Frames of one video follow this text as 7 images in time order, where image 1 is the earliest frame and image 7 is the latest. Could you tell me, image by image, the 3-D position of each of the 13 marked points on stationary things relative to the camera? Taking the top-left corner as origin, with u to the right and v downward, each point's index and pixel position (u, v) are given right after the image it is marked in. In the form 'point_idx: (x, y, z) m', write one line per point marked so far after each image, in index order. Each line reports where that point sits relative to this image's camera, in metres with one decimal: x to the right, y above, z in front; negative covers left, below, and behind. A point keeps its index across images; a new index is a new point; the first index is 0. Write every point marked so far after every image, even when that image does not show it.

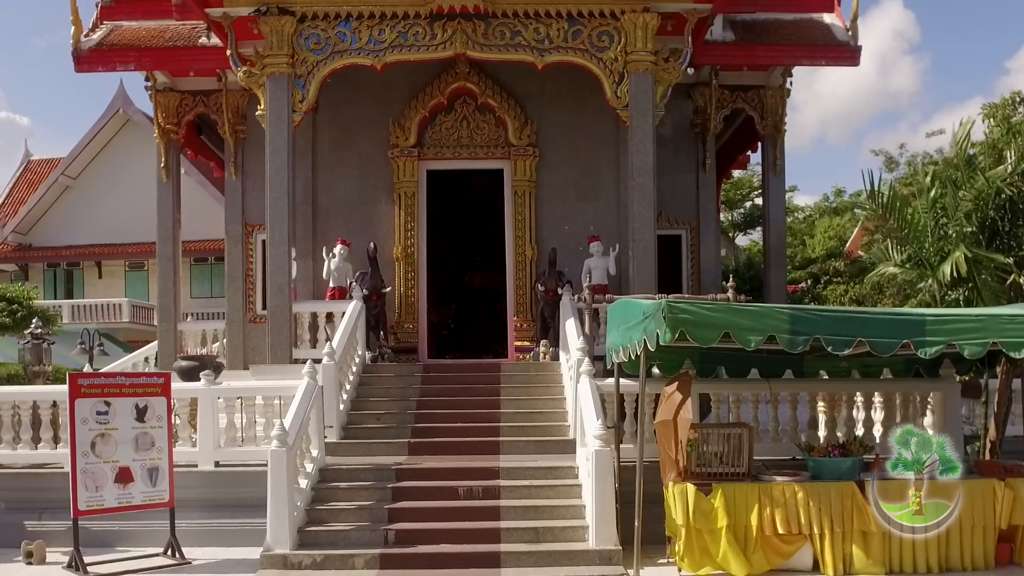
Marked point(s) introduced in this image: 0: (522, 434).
0: (+0.1, -1.6, +9.2) m
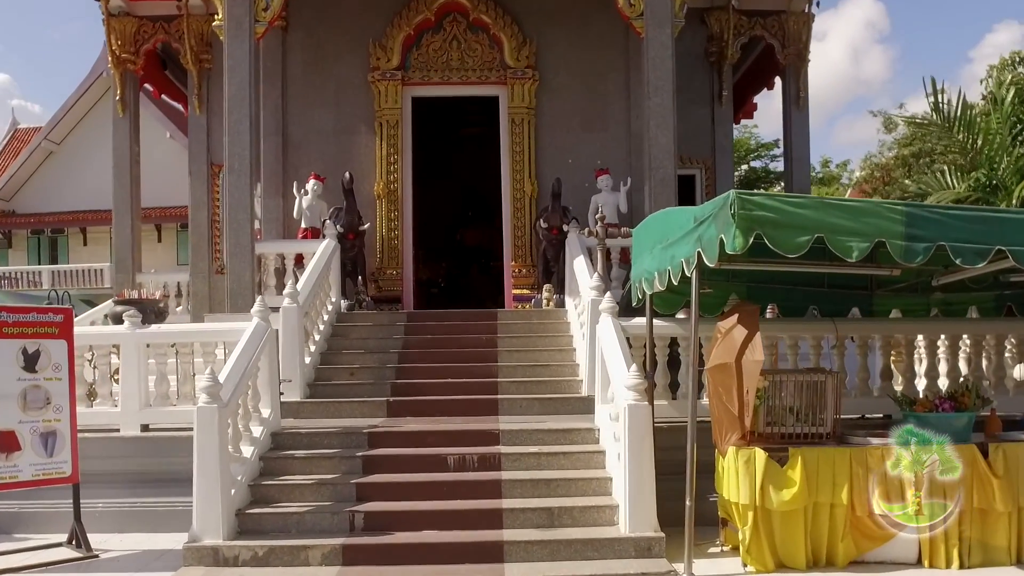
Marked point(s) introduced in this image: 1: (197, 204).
0: (+0.1, -0.9, +7.6) m
1: (-5.2, +1.4, +14.0) m
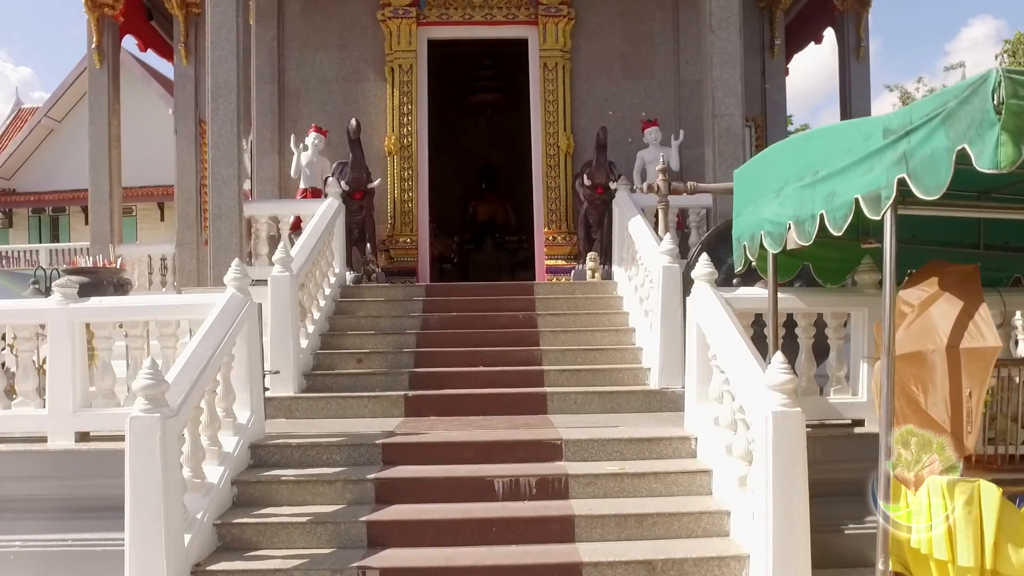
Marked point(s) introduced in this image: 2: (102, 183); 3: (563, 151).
0: (+0.5, -0.7, +6.1) m
1: (-4.8, +1.8, +12.4) m
2: (-5.8, +1.5, +12.0) m
3: (+0.6, +1.7, +10.4) m
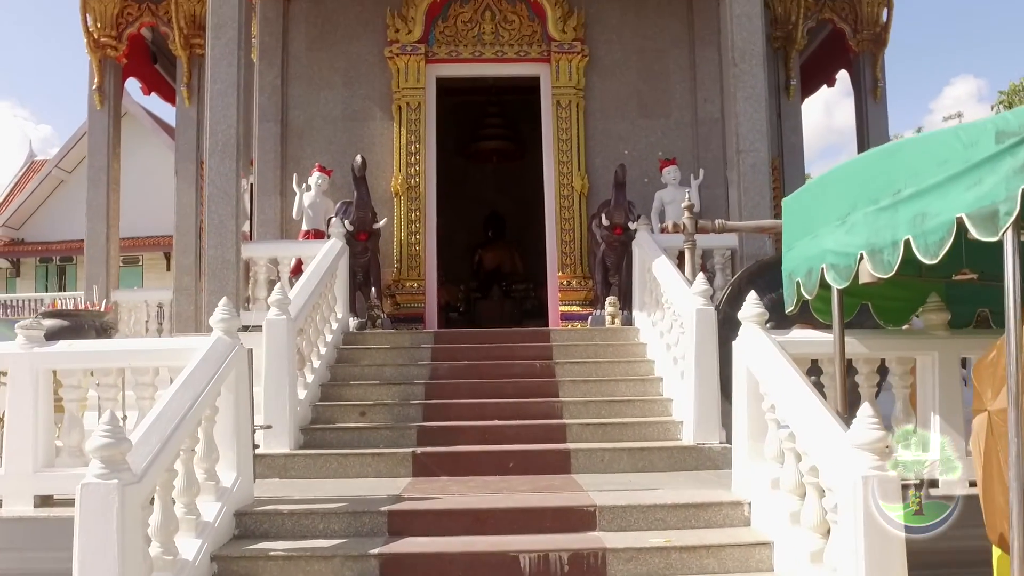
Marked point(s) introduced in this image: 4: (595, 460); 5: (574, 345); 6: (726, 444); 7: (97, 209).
0: (+0.6, -1.0, +5.5) m
1: (-4.6, +1.1, +12.0) m
2: (-5.6, +0.8, +11.5) m
3: (+0.8, +1.1, +10.0) m
4: (+0.5, -1.0, +5.2) m
5: (+0.5, -0.5, +6.9) m
6: (+1.3, -0.9, +5.2) m
7: (-5.7, +1.1, +11.6) m
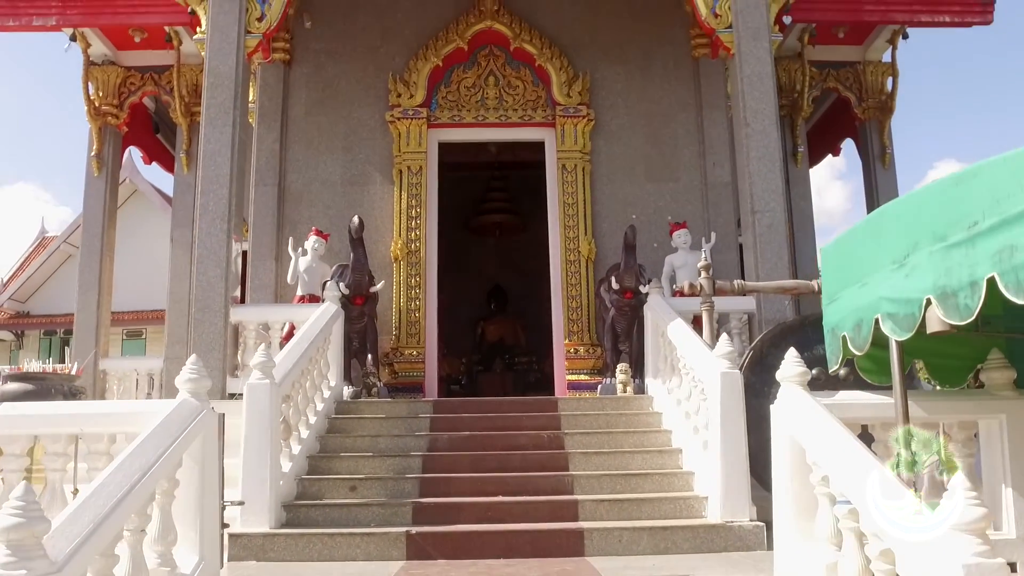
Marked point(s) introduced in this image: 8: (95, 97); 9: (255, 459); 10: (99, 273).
0: (+0.6, -1.3, +4.9) m
1: (-4.6, +0.1, +11.6) m
2: (-5.6, -0.1, +11.1) m
3: (+0.8, +0.3, +9.6) m
4: (+0.5, -1.4, +4.6) m
5: (+0.5, -0.9, +6.4) m
6: (+1.3, -1.3, +4.6) m
7: (-5.6, +0.1, +11.3) m
8: (-5.7, +2.6, +11.6) m
9: (-1.4, -0.9, +4.7) m
10: (-5.5, +0.2, +11.3) m
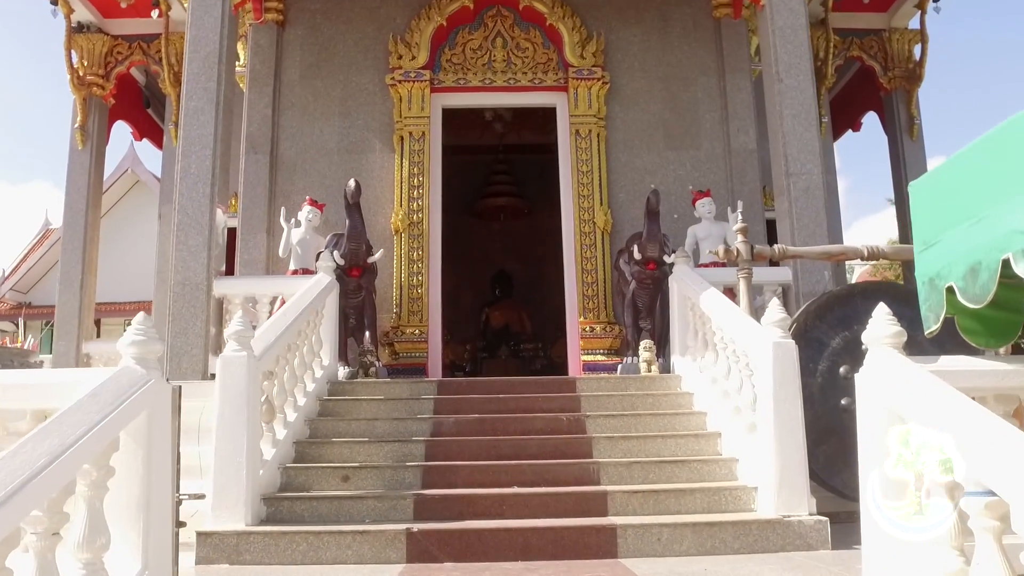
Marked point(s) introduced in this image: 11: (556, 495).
0: (+0.7, -1.1, +4.3) m
1: (-4.5, +0.4, +11.0) m
2: (-5.4, +0.2, +10.5) m
3: (+0.9, +0.6, +8.9) m
4: (+0.6, -1.2, +3.9) m
5: (+0.6, -0.7, +5.7) m
6: (+1.4, -1.1, +4.0) m
7: (-5.5, +0.4, +10.6) m
8: (-5.6, +2.9, +10.9) m
9: (-1.3, -0.7, +4.0) m
10: (-5.4, +0.5, +10.6) m
11: (+0.2, -1.0, +4.3) m
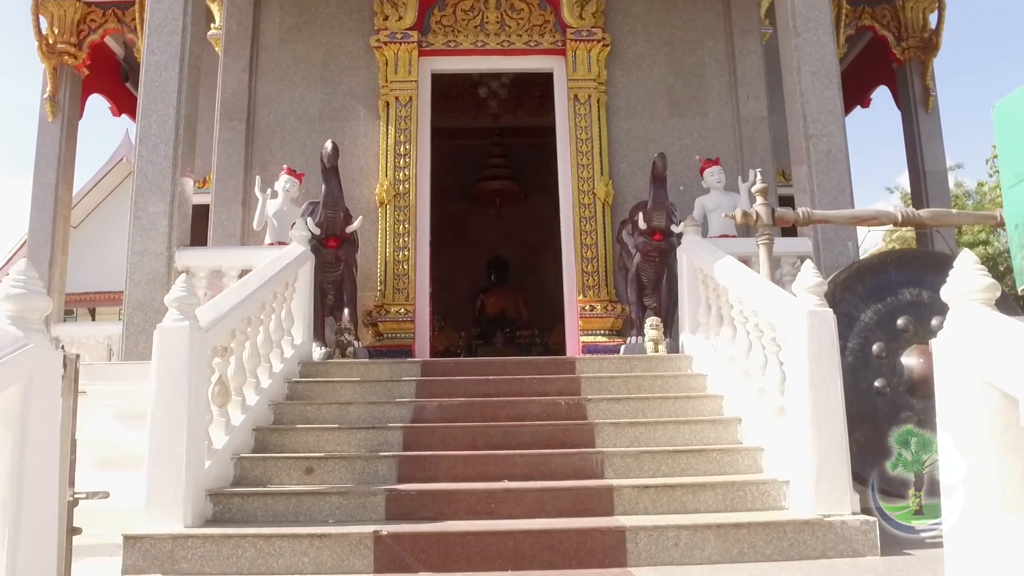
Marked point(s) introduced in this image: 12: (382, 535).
0: (+0.7, -1.0, +3.7) m
1: (-4.5, +0.7, +10.3) m
2: (-5.5, +0.4, +9.8) m
3: (+0.8, +0.8, +8.3) m
4: (+0.6, -1.0, +3.3) m
5: (+0.6, -0.5, +5.1) m
6: (+1.4, -0.9, +3.4) m
7: (-5.6, +0.7, +9.9) m
8: (-5.7, +3.1, +10.2) m
9: (-1.4, -0.6, +3.4) m
10: (-5.5, +0.7, +10.0) m
11: (+0.2, -0.9, +3.7) m
12: (-0.5, -0.9, +3.3) m
